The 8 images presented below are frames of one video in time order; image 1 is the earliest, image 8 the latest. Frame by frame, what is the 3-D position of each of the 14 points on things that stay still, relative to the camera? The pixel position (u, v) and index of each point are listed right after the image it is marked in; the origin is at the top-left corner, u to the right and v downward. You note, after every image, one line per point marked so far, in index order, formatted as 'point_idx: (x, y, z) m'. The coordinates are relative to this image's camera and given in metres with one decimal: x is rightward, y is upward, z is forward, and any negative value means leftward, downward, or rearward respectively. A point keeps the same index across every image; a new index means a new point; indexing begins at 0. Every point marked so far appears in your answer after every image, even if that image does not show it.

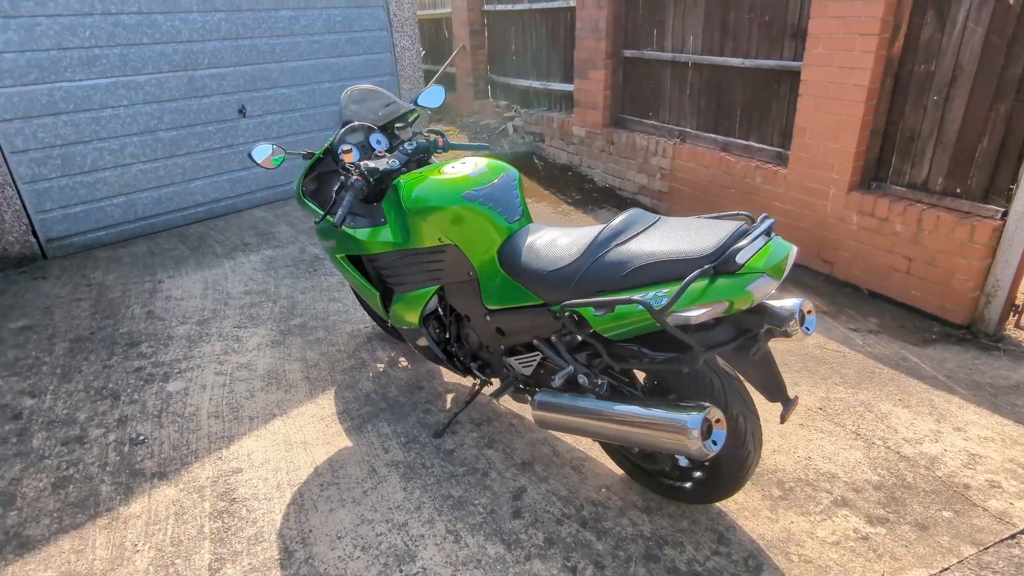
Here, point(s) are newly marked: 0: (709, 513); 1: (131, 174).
0: (+0.7, -0.8, +2.2) m
1: (-2.9, +0.9, +4.8) m
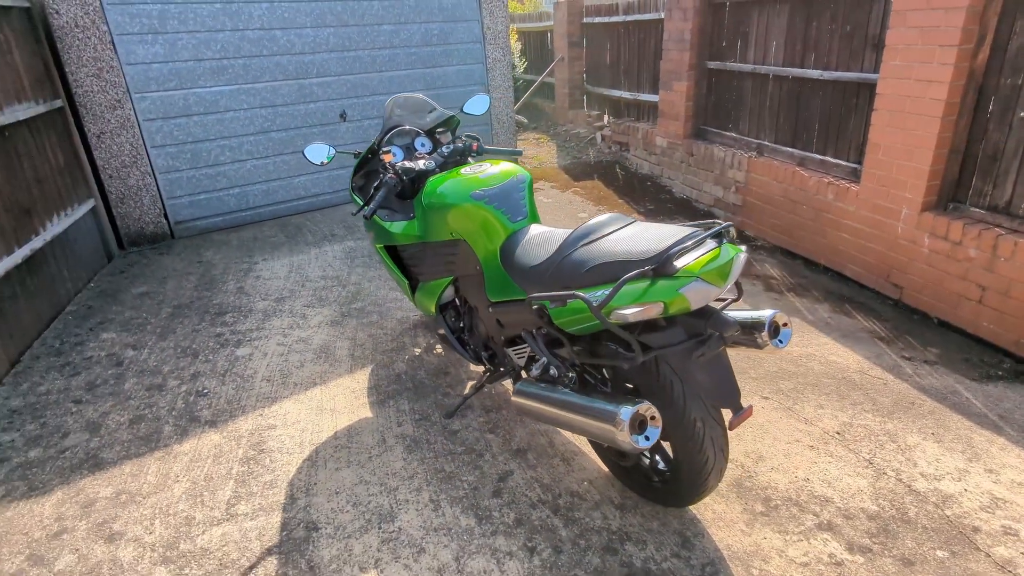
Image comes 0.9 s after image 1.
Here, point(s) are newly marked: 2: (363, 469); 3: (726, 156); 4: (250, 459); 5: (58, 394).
0: (+0.6, -0.8, +2.3) m
1: (-2.3, +1.0, +5.5) m
2: (-0.6, -0.7, +2.5) m
3: (+1.7, +1.1, +5.0) m
4: (-1.1, -0.7, +2.6) m
5: (-2.3, -0.5, +3.2) m
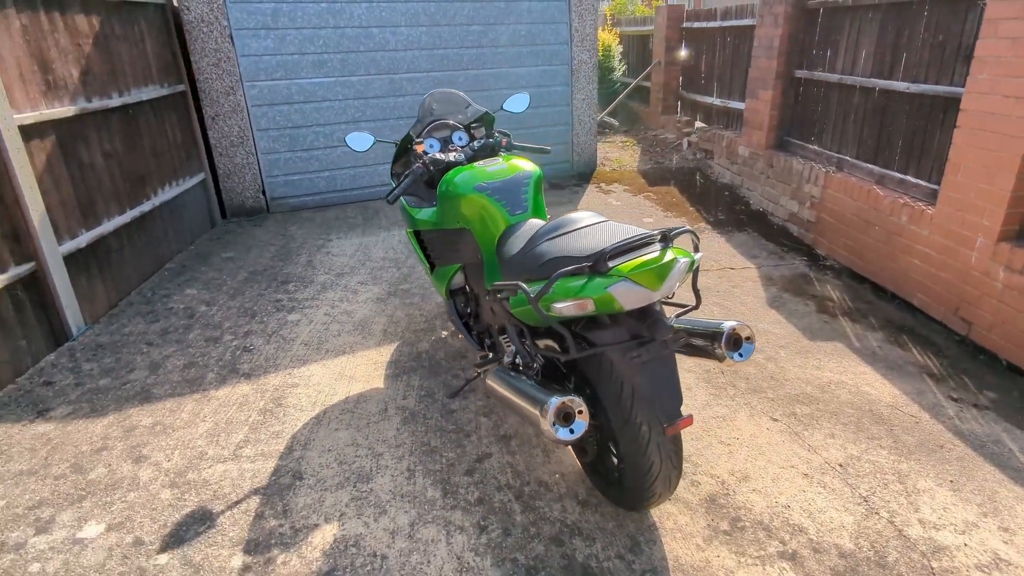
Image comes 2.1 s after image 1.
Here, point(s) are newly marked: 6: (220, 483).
0: (+0.5, -0.9, +2.3) m
1: (-1.7, +1.3, +5.9) m
2: (-0.7, -0.6, +2.7) m
3: (+2.2, +0.9, +4.7) m
4: (-1.1, -0.6, +2.9) m
5: (-2.2, -0.3, +3.7) m
6: (-1.2, -0.8, +2.5) m
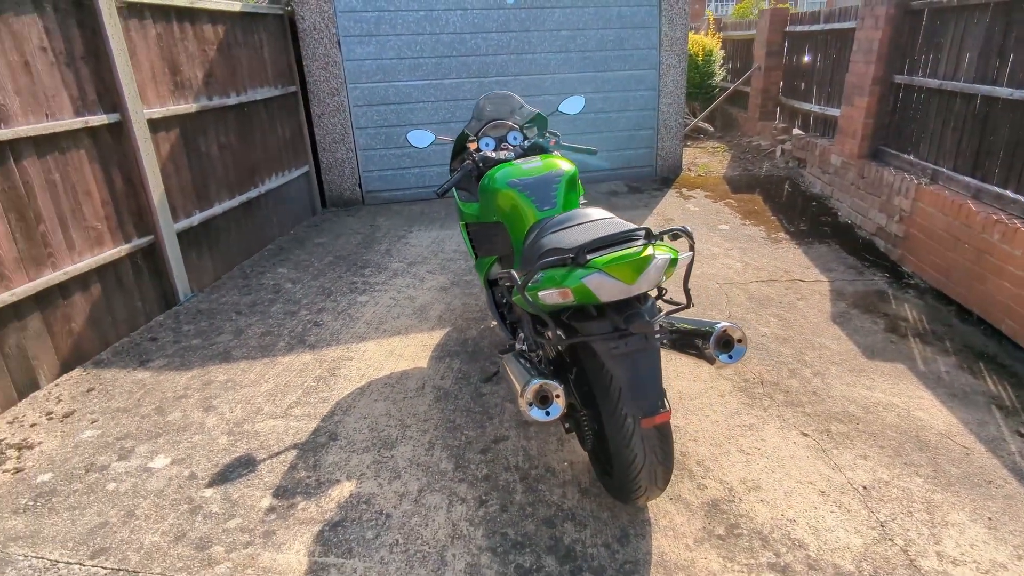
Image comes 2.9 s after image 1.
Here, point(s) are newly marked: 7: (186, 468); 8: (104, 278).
0: (+0.5, -0.8, +2.3) m
1: (-0.9, +1.4, +6.3) m
2: (-0.6, -0.6, +3.0) m
3: (+2.7, +0.8, +4.4) m
4: (-1.0, -0.5, +3.2) m
5: (-1.9, -0.1, +4.2) m
6: (-1.1, -0.7, +2.8) m
7: (-1.3, -0.7, +2.6) m
8: (-2.3, +0.1, +3.6) m
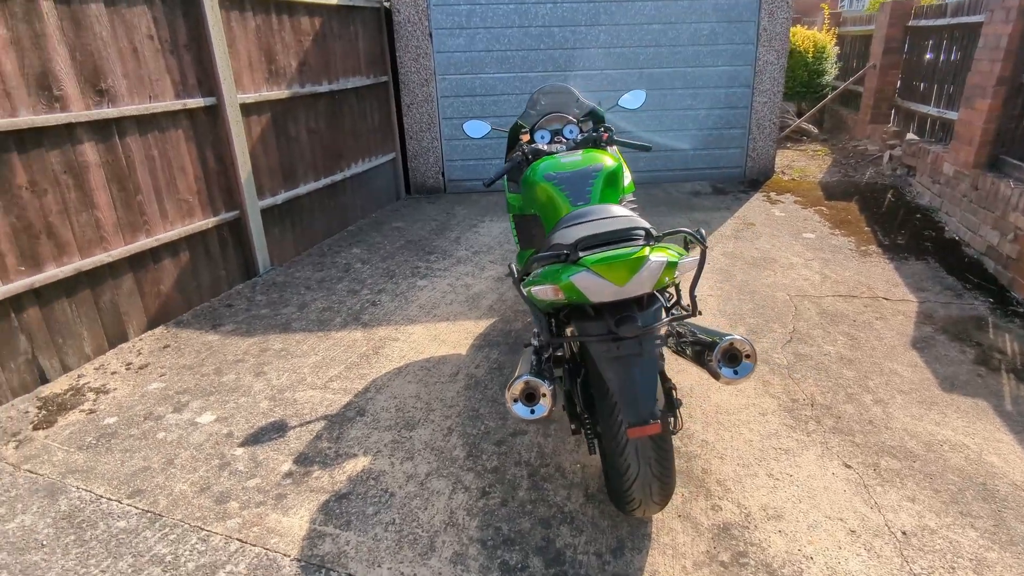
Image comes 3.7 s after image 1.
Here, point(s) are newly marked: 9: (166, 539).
0: (+0.4, -0.9, +2.2) m
1: (0.0, +1.5, +6.3) m
2: (-0.4, -0.5, +3.1) m
3: (+3.1, +0.6, +3.9) m
4: (-0.8, -0.4, +3.4) m
5: (-1.5, +0.1, +4.4) m
6: (-1.0, -0.5, +2.9) m
7: (-1.3, -0.6, +2.8) m
8: (-2.0, +0.3, +3.9) m
9: (-1.2, -0.9, +2.2) m
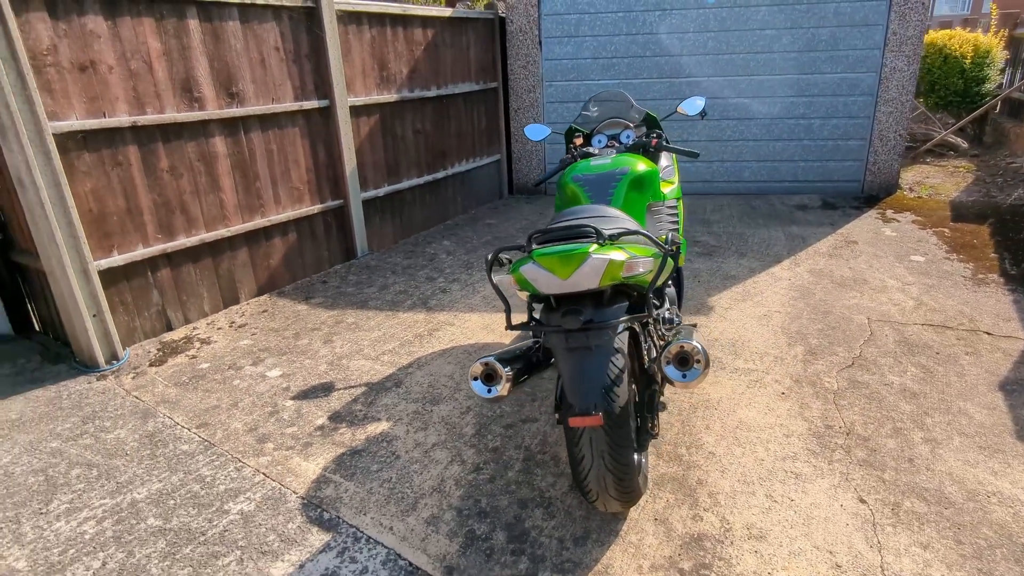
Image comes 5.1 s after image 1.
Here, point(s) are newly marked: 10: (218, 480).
0: (+0.3, -0.9, +2.3) m
1: (+1.0, +1.4, +6.4) m
2: (-0.3, -0.4, +3.3) m
3: (+3.5, +0.3, +3.3) m
4: (-0.5, -0.3, +3.7) m
5: (-0.9, +0.2, +4.9) m
6: (-0.8, -0.4, +3.3) m
7: (-1.2, -0.5, +3.2) m
8: (-1.5, +0.4, +4.5) m
9: (-1.3, -0.7, +2.6) m
10: (-1.2, -0.8, +2.5) m
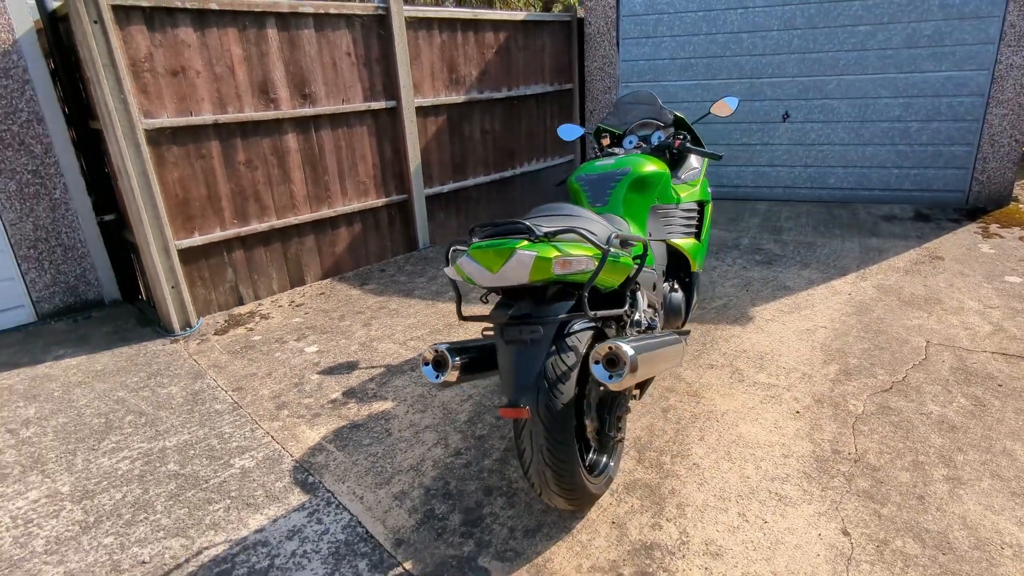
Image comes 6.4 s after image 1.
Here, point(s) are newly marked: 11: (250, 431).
0: (+0.2, -0.8, +2.3) m
1: (+1.8, +1.4, +6.1) m
2: (-0.2, -0.4, +3.4) m
3: (+3.5, +0.1, +2.6) m
4: (-0.4, -0.2, +3.8) m
5: (-0.5, +0.2, +5.1) m
6: (-0.7, -0.4, +3.5) m
7: (-1.1, -0.4, +3.5) m
8: (-1.1, +0.5, +4.8) m
9: (-1.3, -0.6, +2.9) m
10: (-1.3, -0.7, +2.8) m
11: (-1.2, -0.7, +2.9) m
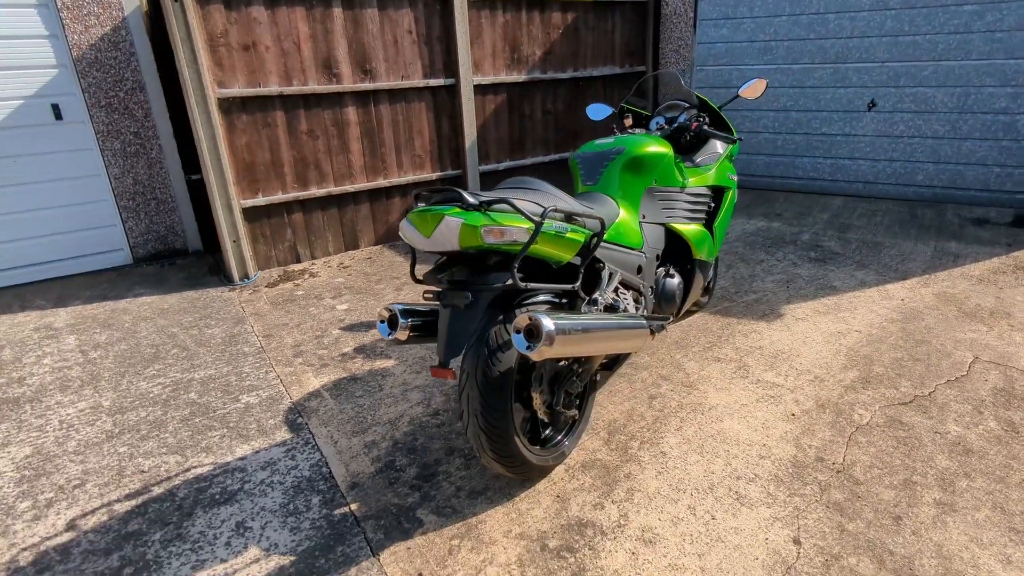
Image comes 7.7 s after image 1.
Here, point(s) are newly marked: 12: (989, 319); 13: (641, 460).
0: (0.0, -0.7, +2.3) m
1: (+2.5, +1.4, +5.8) m
2: (-0.1, -0.2, +3.5) m
3: (+3.4, 0.0, +2.0) m
4: (-0.2, -0.1, +3.9) m
5: (-0.1, +0.4, +5.2) m
6: (-0.7, -0.2, +3.7) m
7: (-1.0, -0.2, +3.7) m
8: (-0.7, +0.8, +5.0) m
9: (-1.3, -0.4, +3.2) m
10: (-1.3, -0.4, +3.1) m
11: (-1.2, -0.4, +3.1) m
12: (+2.4, -0.2, +3.2) m
13: (+0.5, -0.7, +2.4) m
